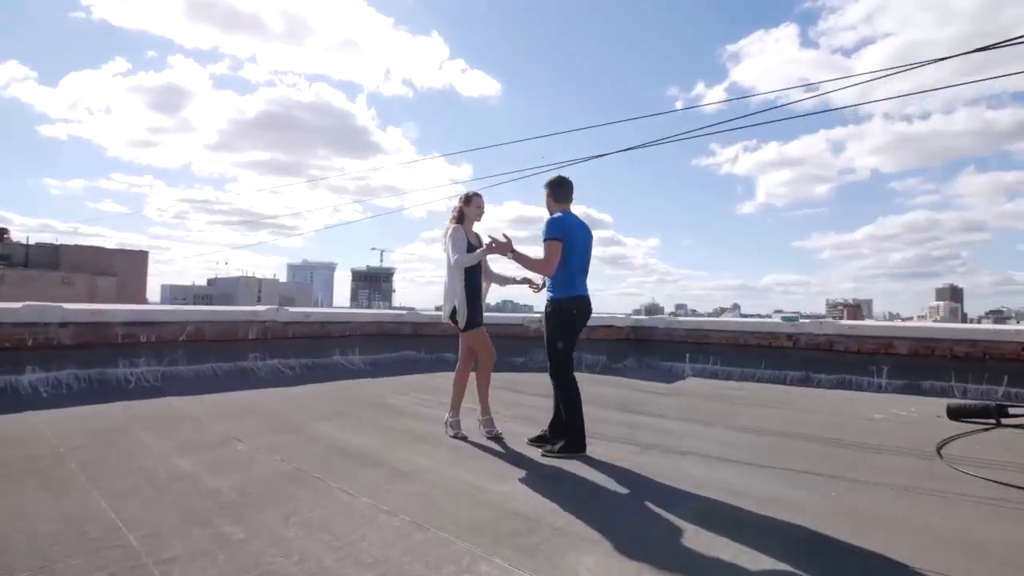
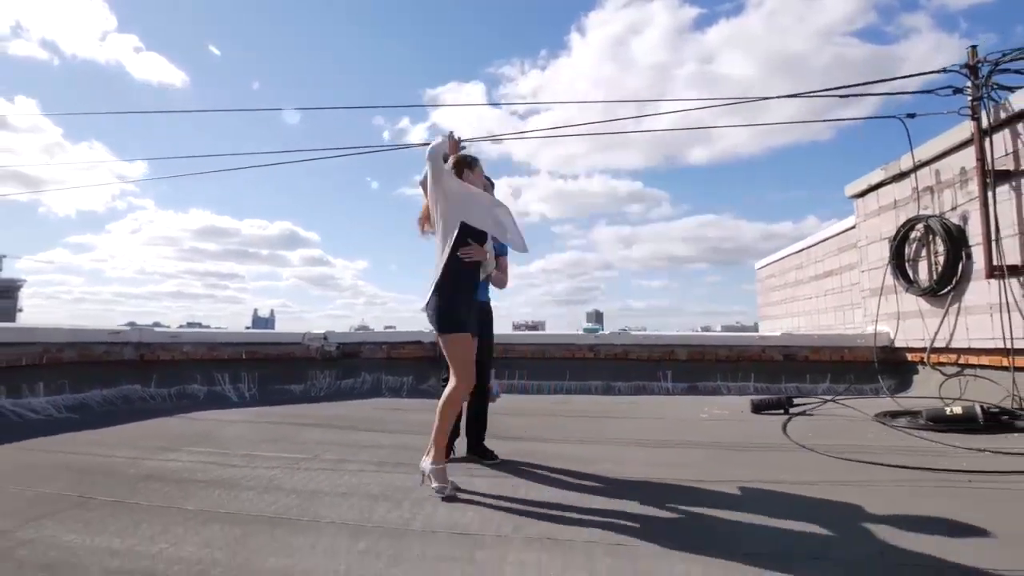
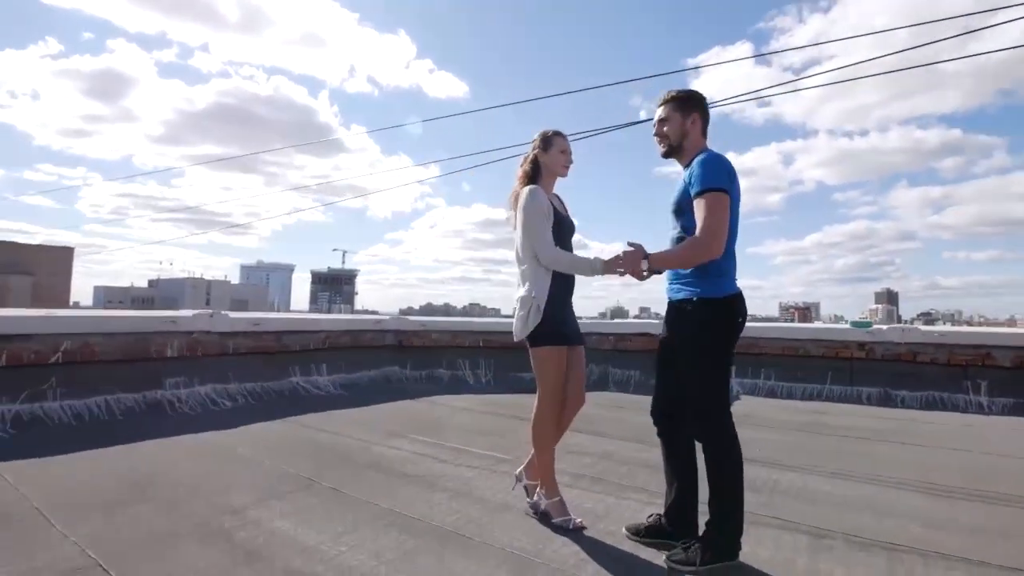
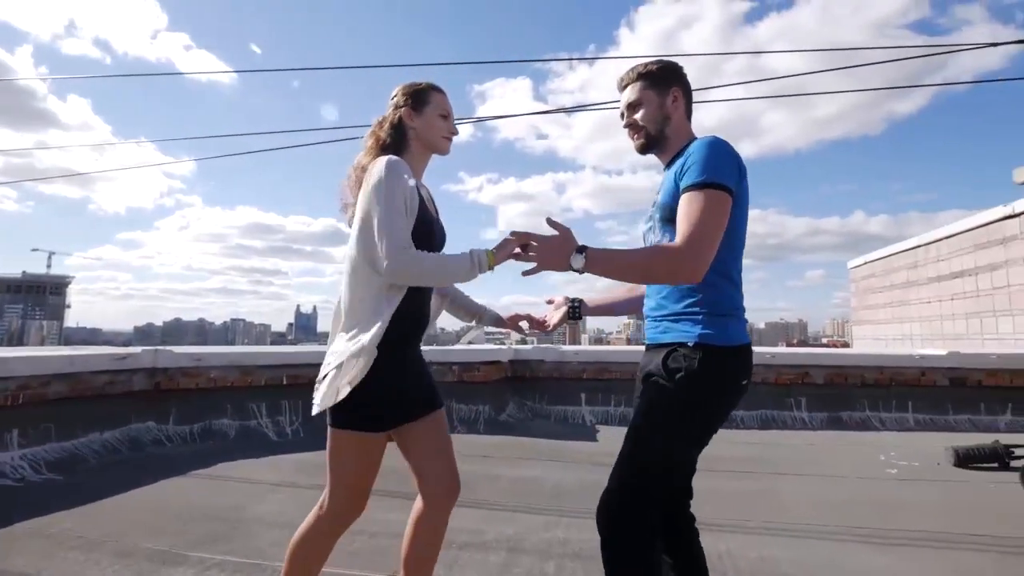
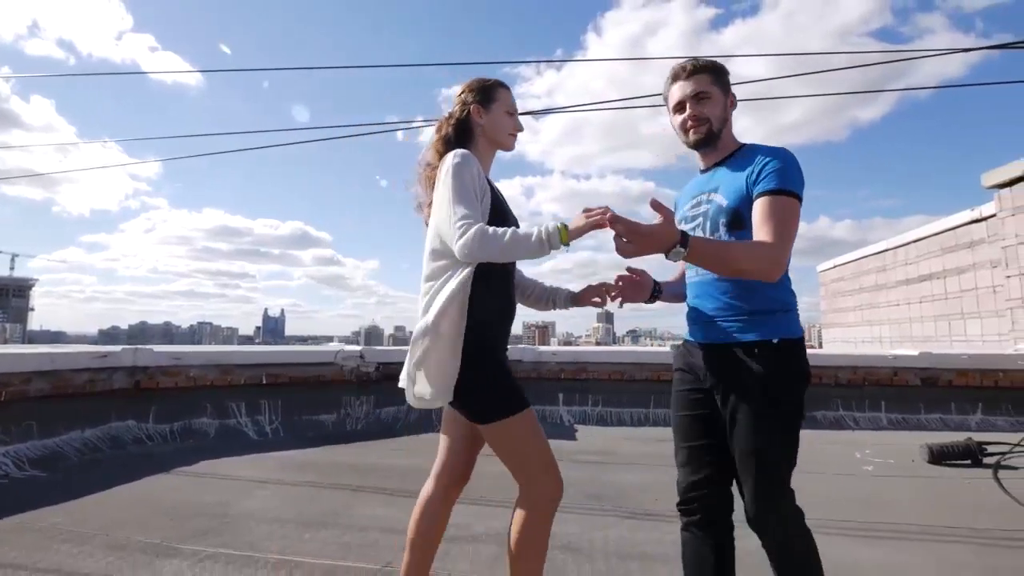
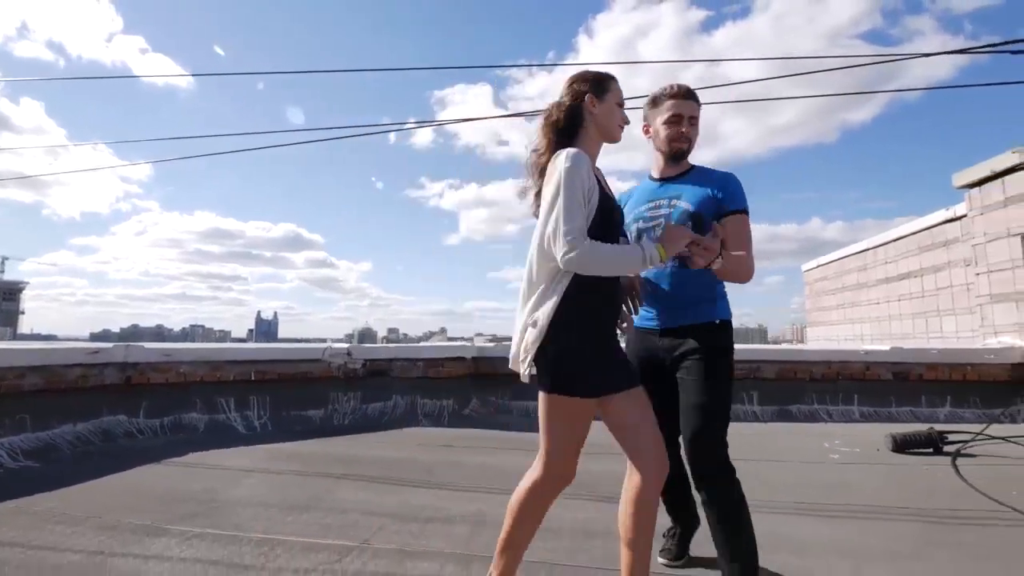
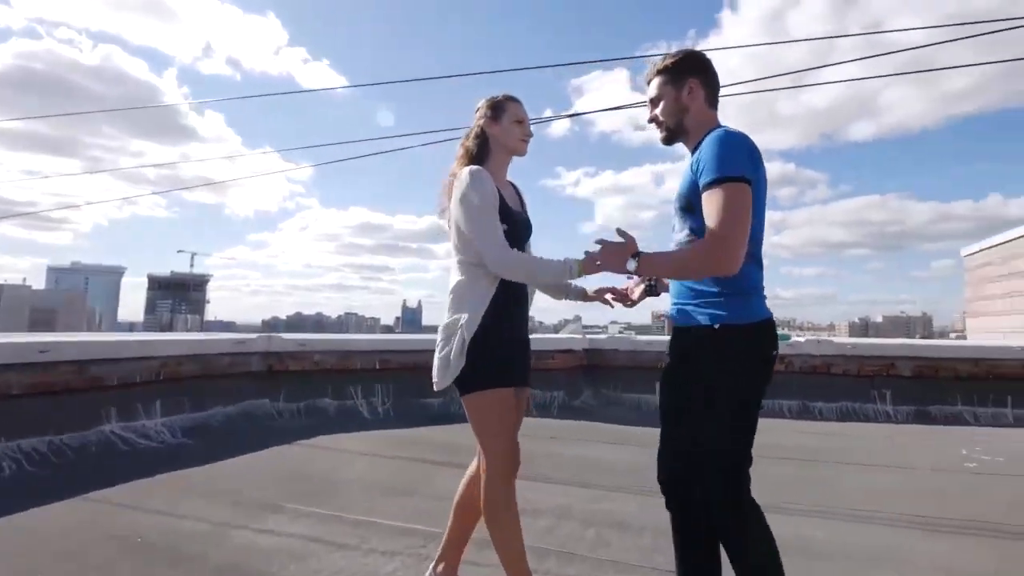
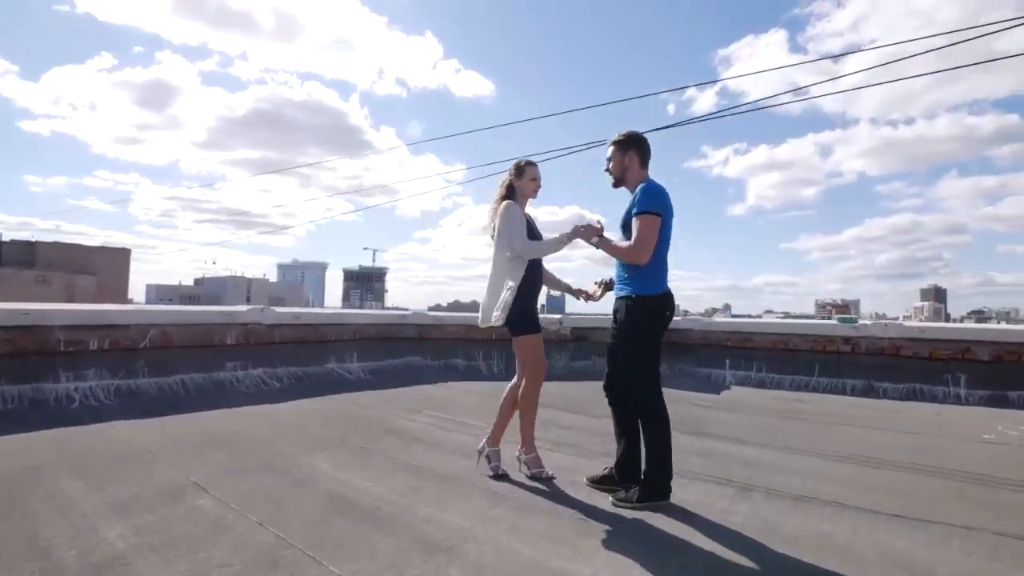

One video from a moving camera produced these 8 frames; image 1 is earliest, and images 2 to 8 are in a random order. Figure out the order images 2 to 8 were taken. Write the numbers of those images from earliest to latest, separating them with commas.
8, 3, 7, 4, 5, 6, 2
